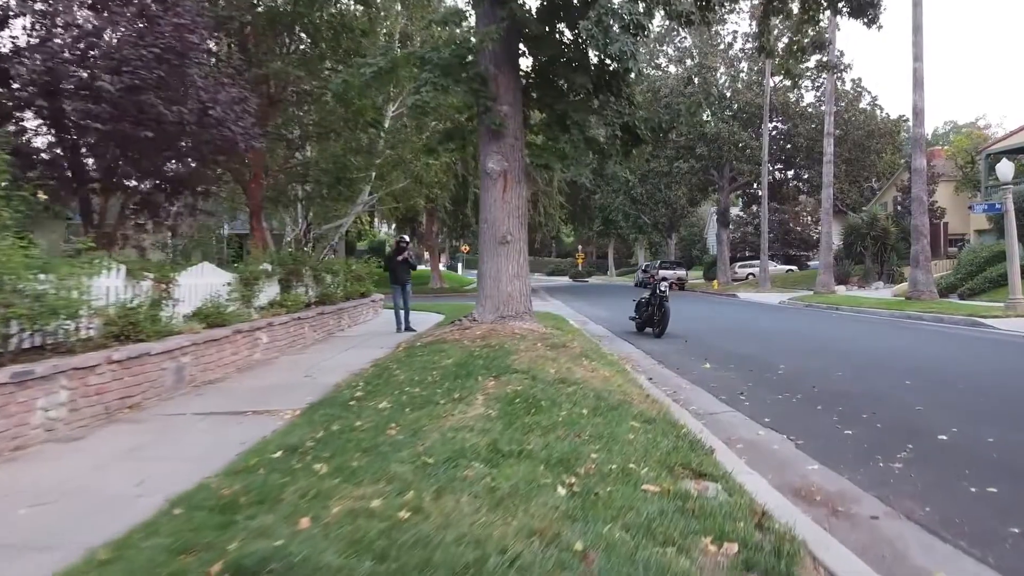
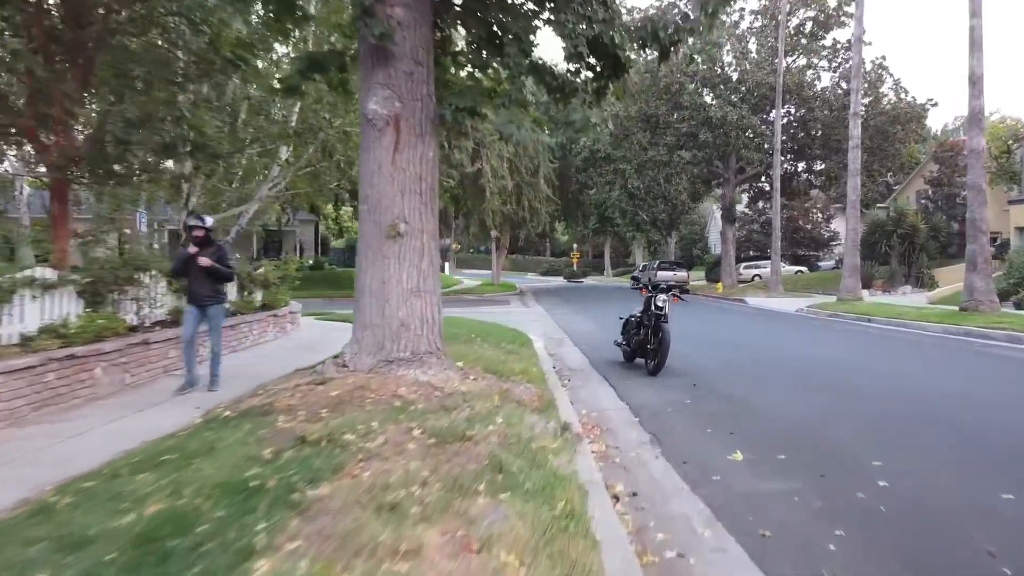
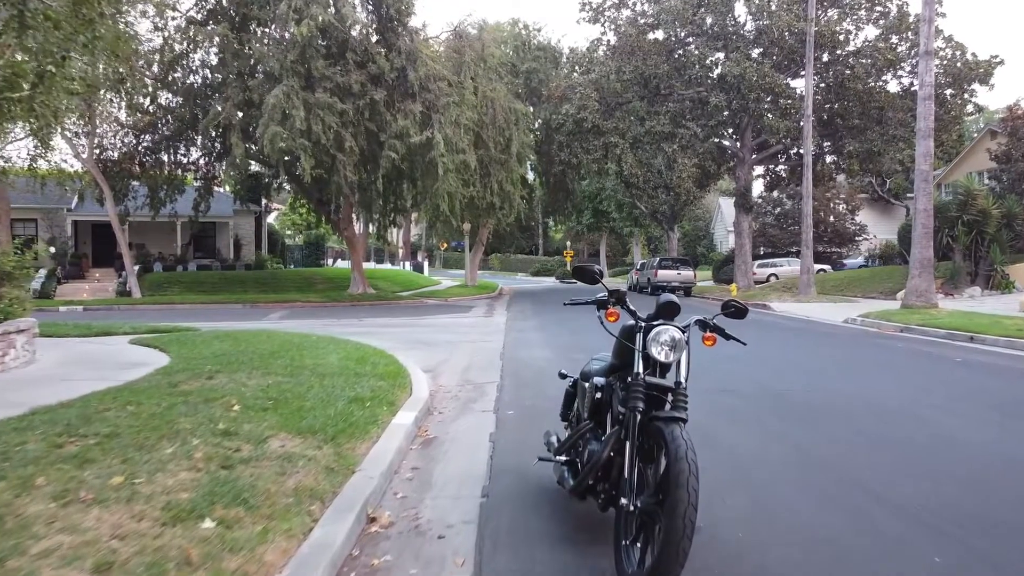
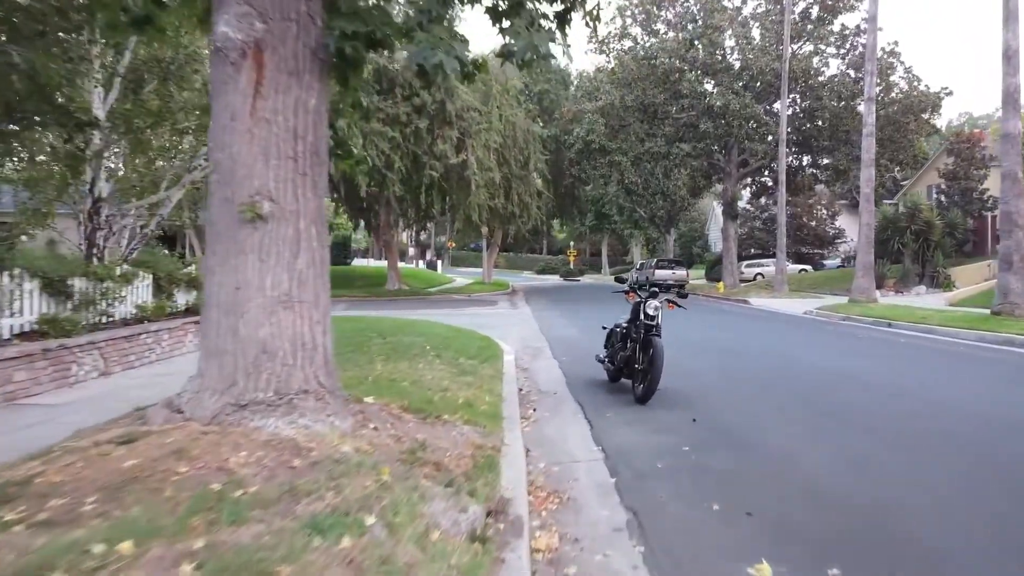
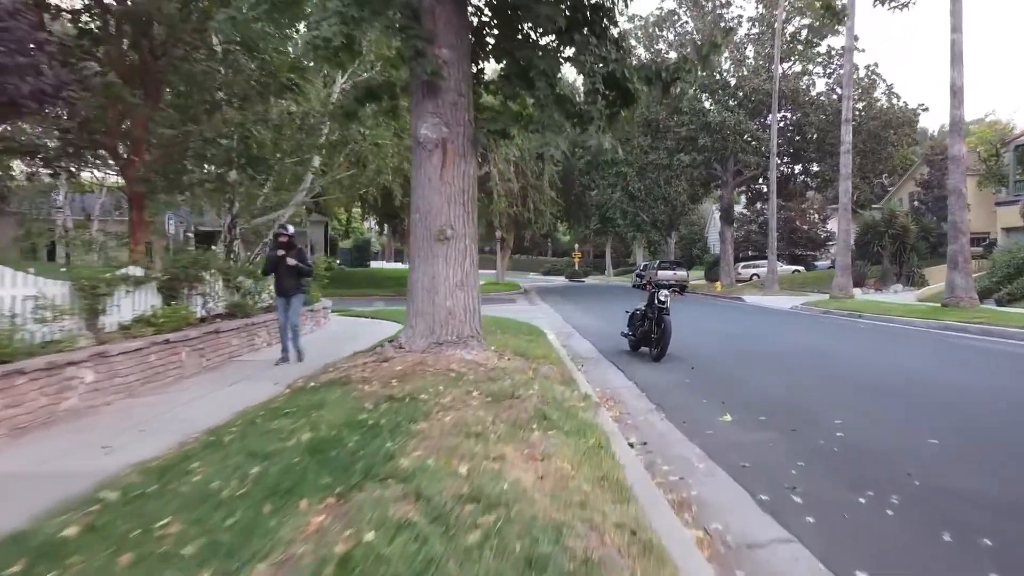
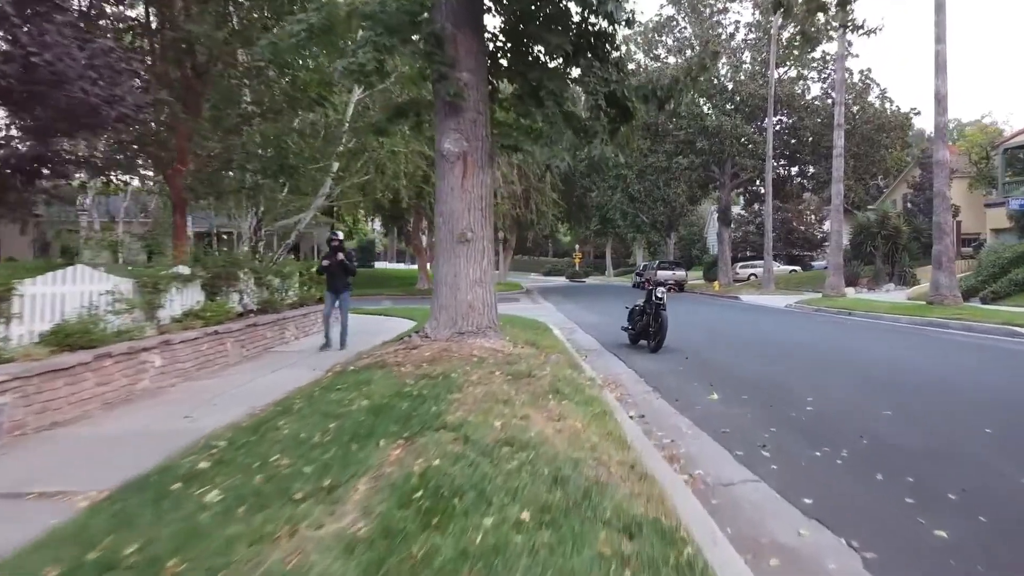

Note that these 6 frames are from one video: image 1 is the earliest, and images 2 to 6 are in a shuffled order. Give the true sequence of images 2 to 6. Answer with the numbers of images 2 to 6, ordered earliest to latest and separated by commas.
6, 5, 2, 4, 3
